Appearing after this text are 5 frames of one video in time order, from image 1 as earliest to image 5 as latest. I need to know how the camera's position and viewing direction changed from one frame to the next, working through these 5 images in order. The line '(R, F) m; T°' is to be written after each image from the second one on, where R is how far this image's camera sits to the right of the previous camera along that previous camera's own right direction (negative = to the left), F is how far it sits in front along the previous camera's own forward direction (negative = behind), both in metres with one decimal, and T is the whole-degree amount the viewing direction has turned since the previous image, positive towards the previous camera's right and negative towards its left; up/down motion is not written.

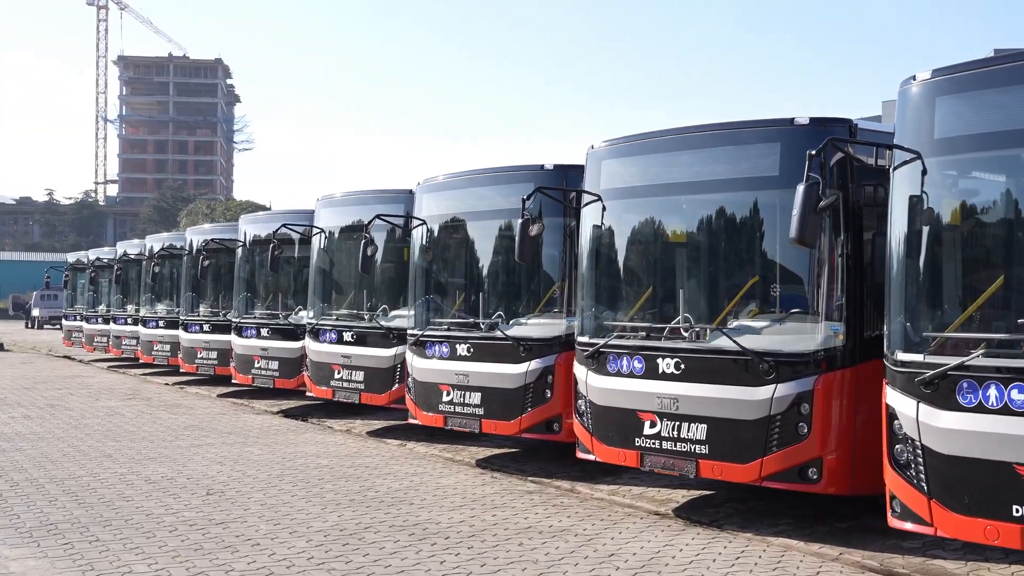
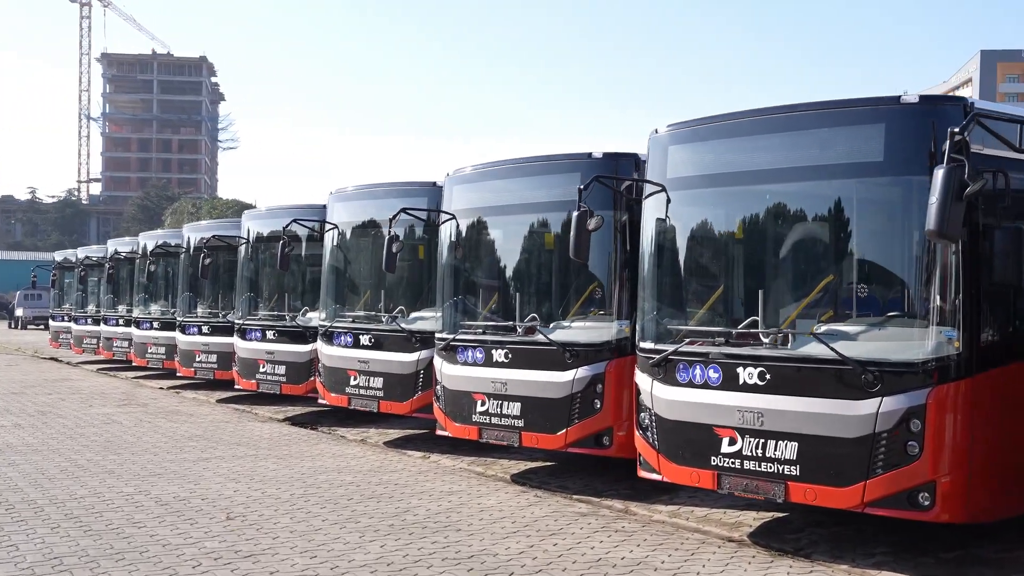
(-0.5, +0.9) m; +1°
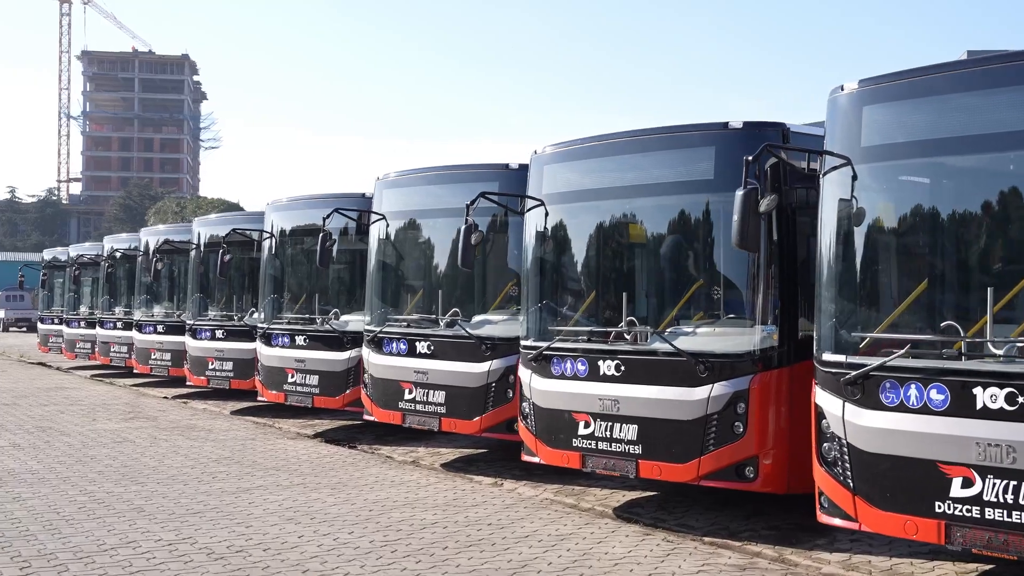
(-0.9, +1.7) m; +1°
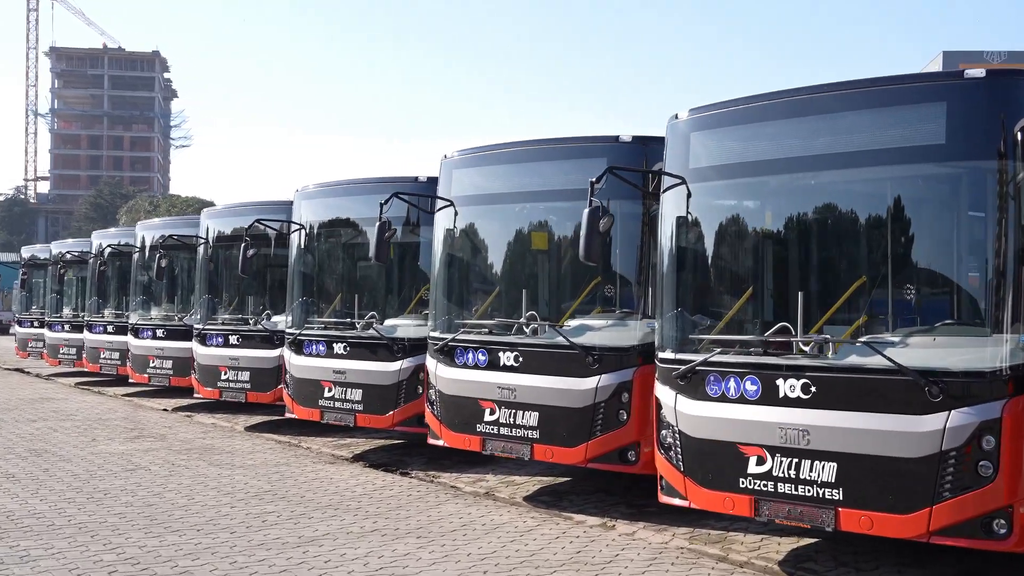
(-1.0, +1.8) m; +1°
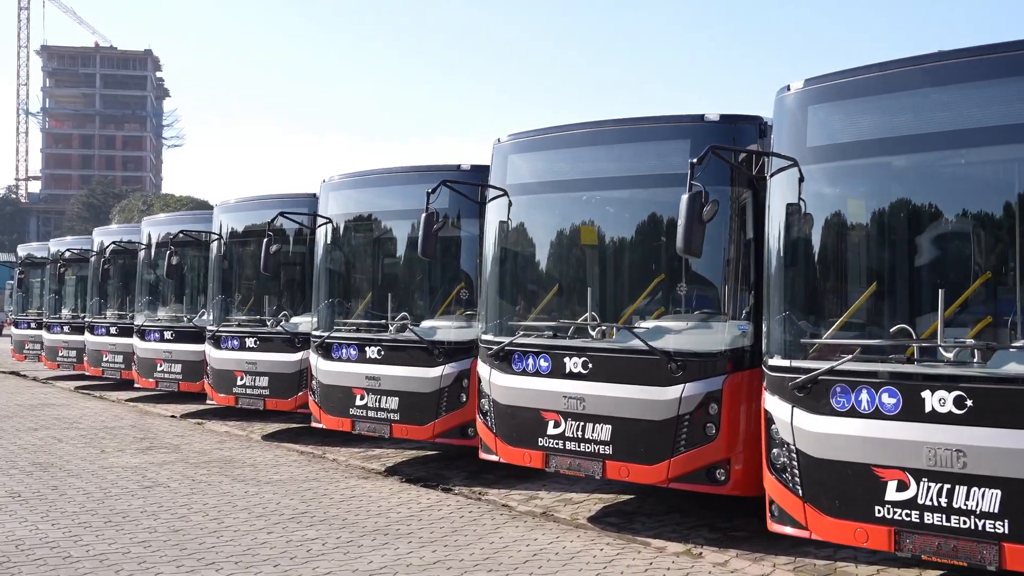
(-0.5, +0.9) m; 0°
